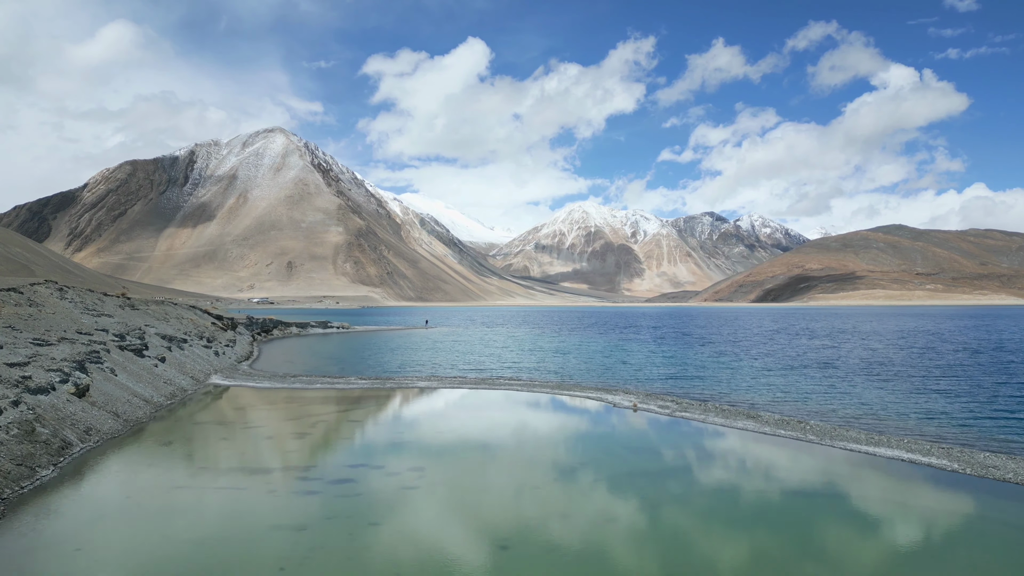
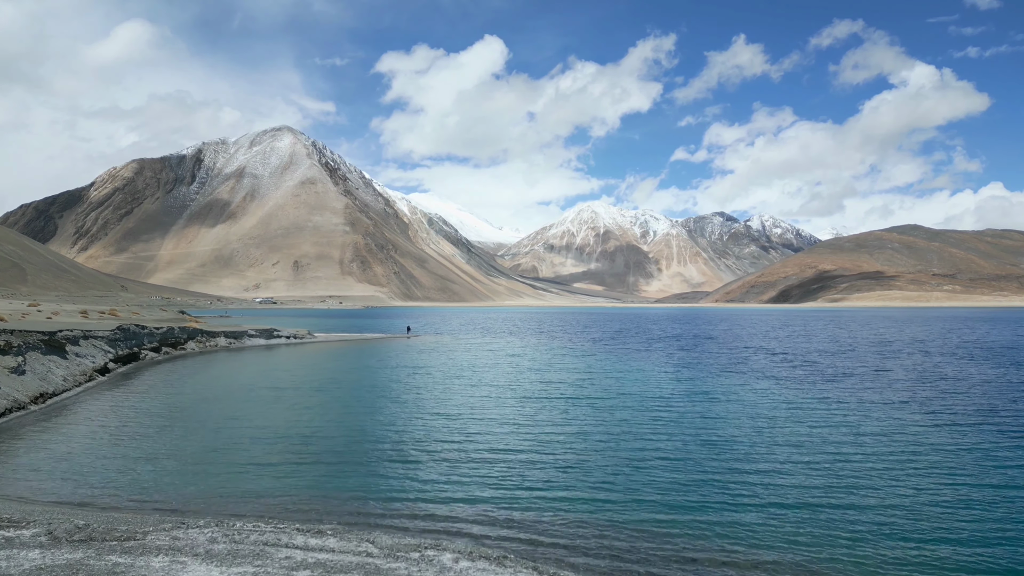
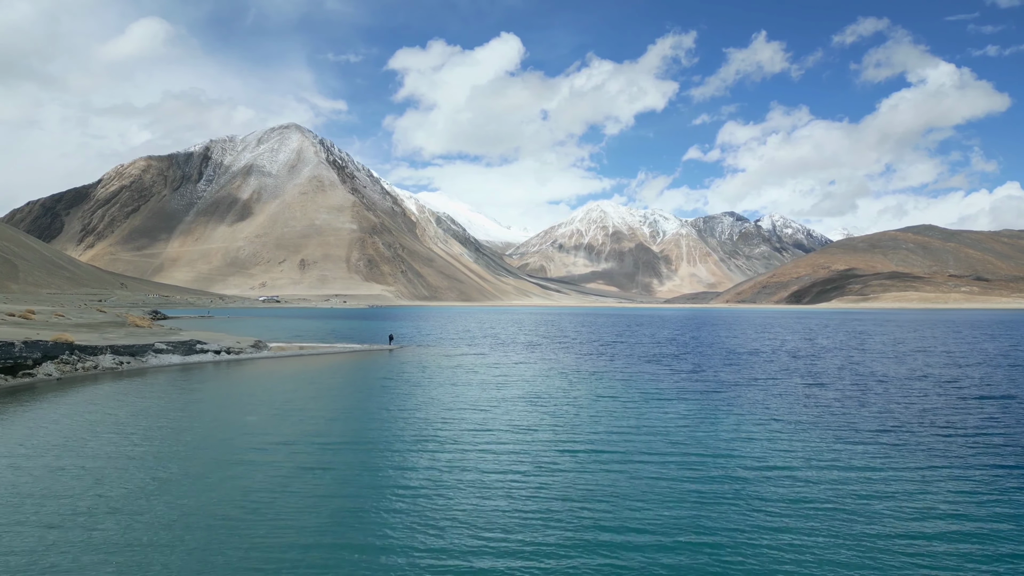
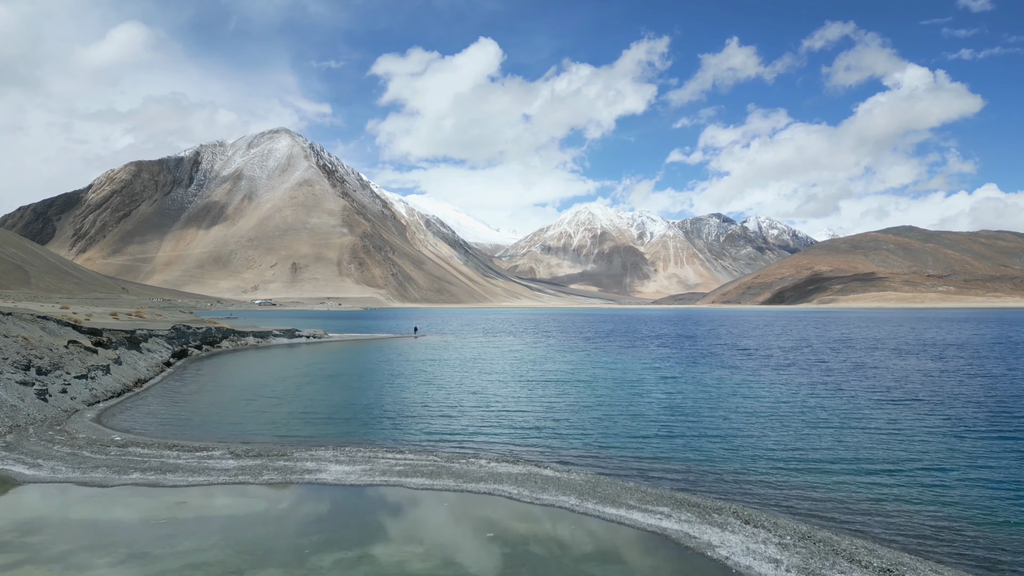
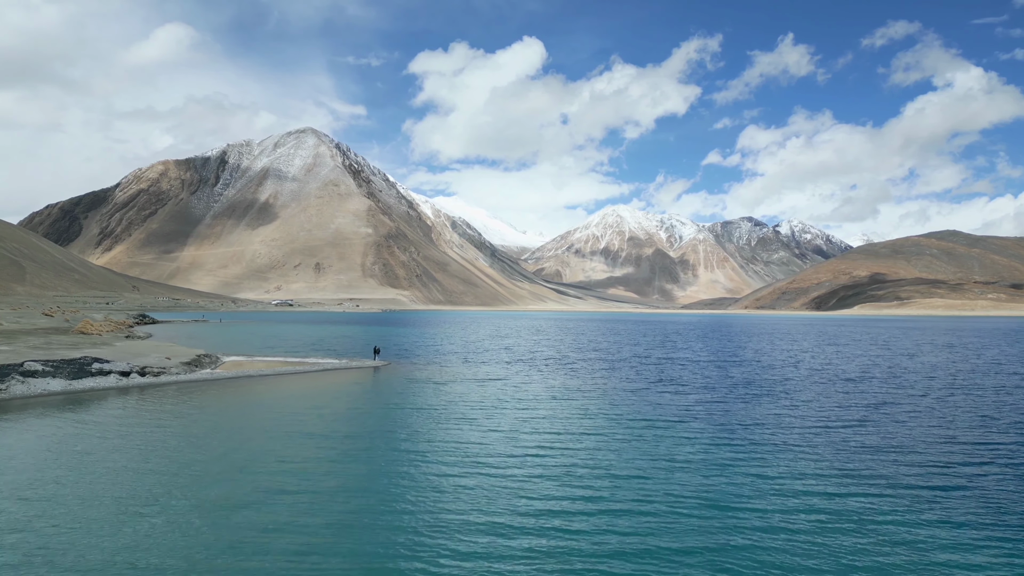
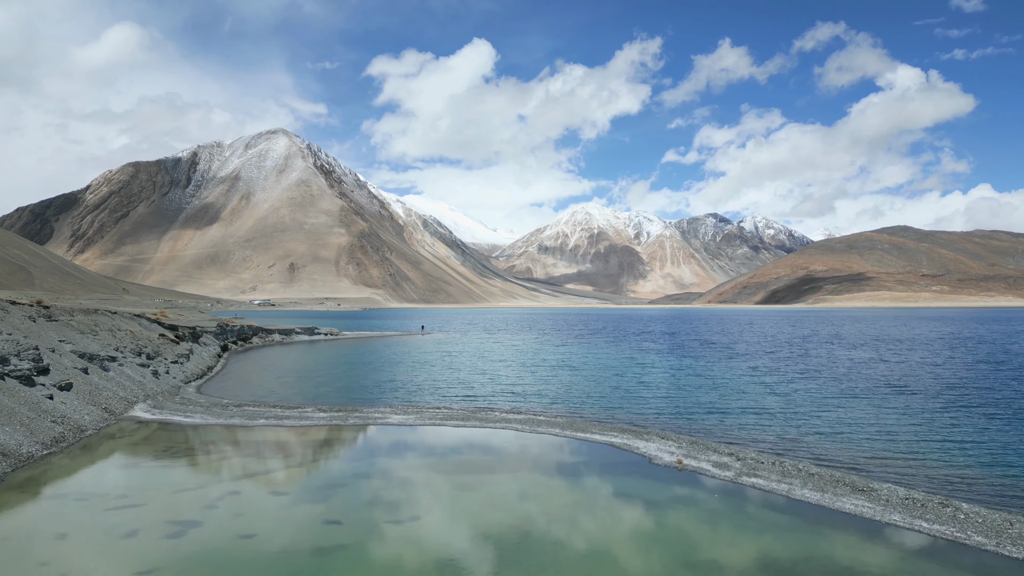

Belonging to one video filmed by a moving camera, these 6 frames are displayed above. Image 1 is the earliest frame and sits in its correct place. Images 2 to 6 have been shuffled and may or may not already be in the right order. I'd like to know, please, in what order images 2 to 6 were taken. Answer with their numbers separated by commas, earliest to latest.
6, 4, 2, 3, 5
